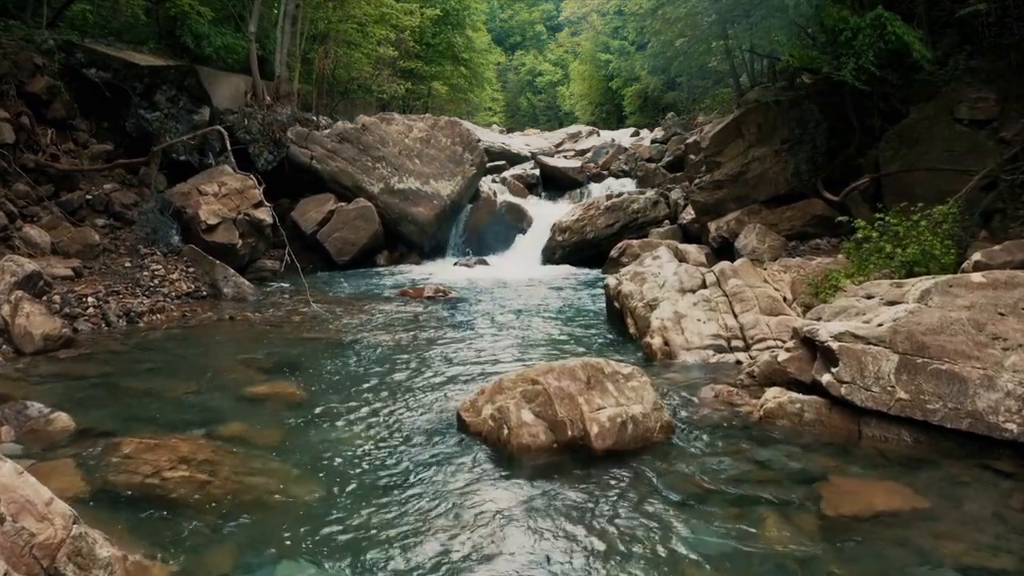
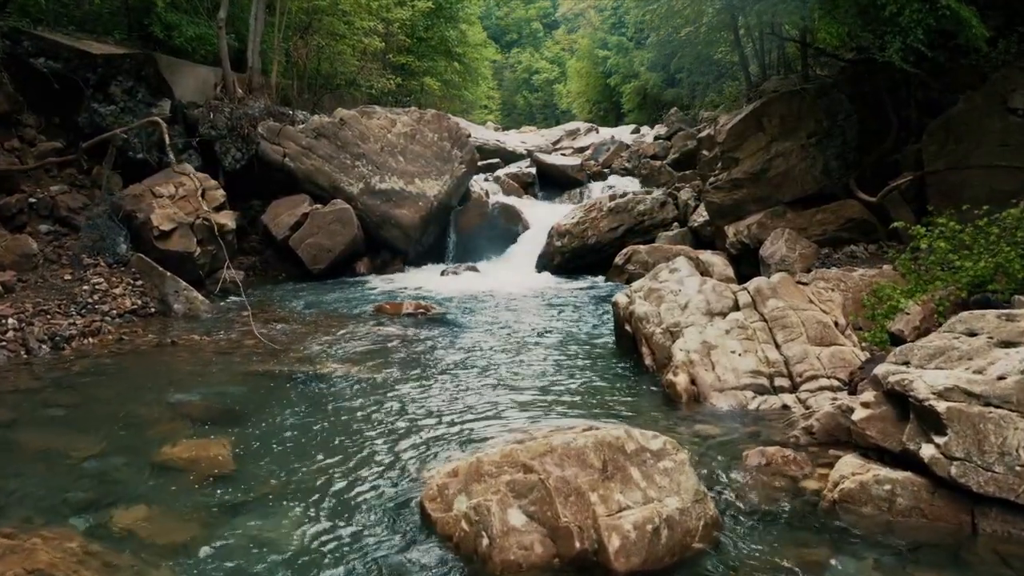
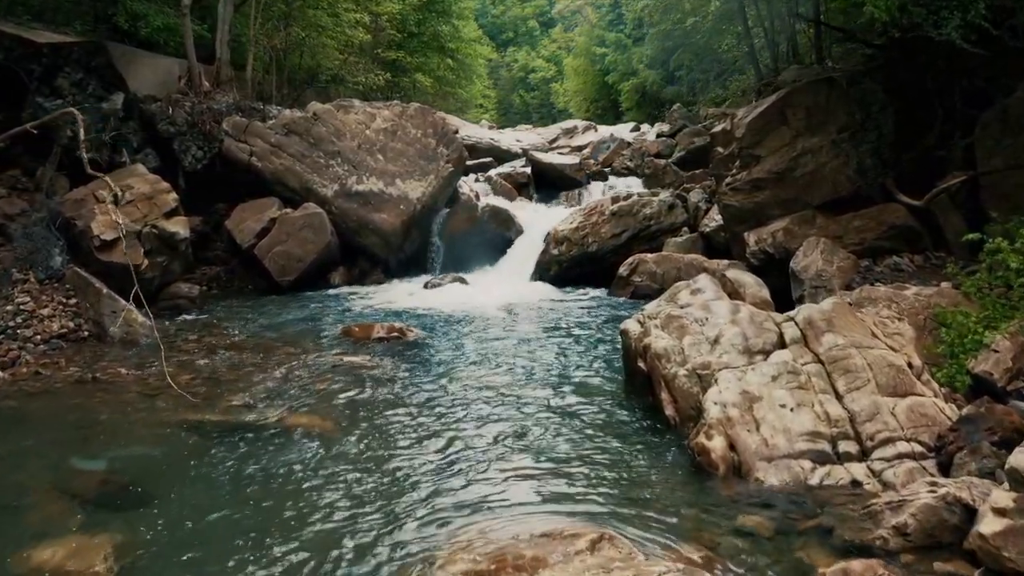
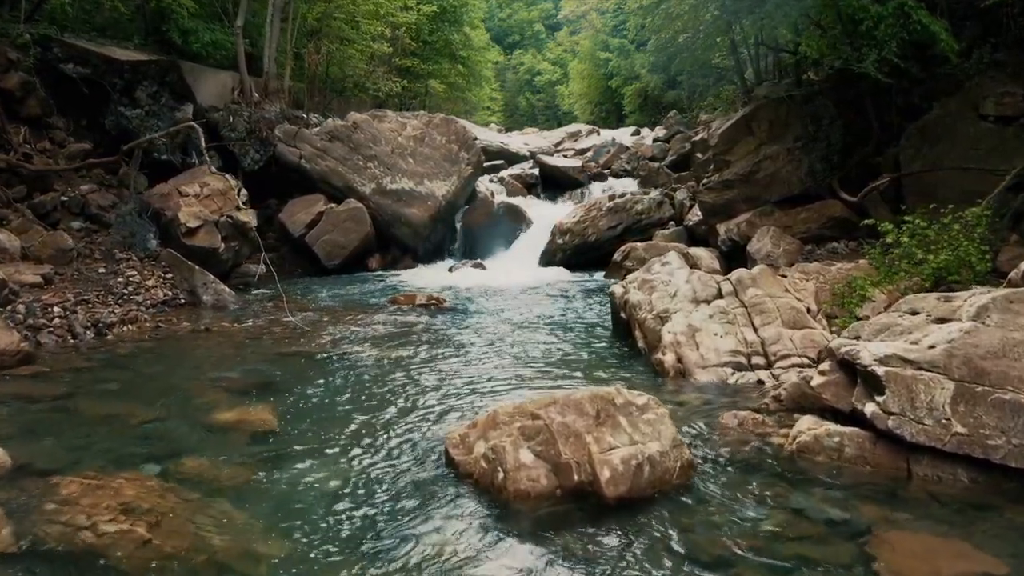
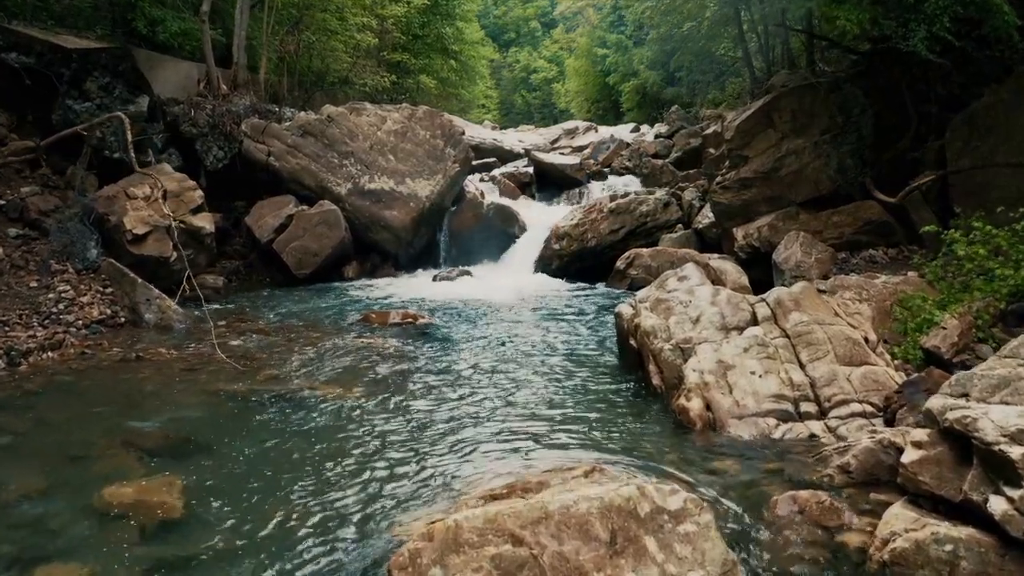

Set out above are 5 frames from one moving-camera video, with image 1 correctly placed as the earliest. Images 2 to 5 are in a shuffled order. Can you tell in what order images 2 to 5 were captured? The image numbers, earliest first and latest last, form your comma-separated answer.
4, 2, 5, 3
